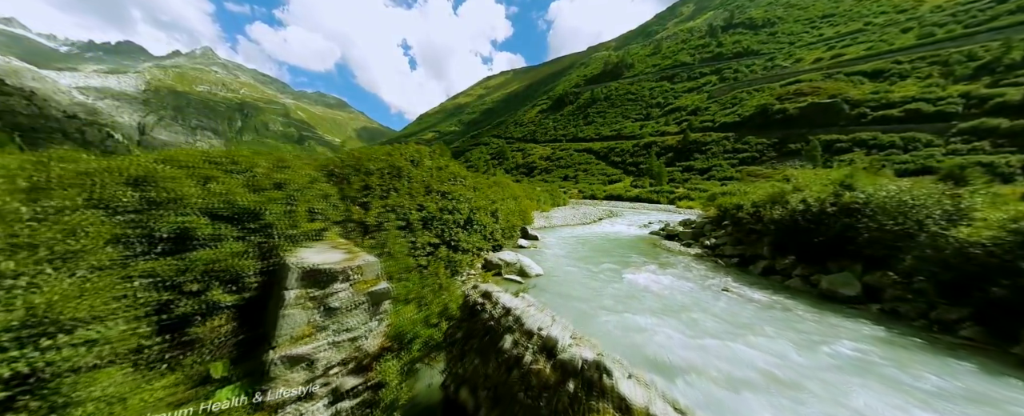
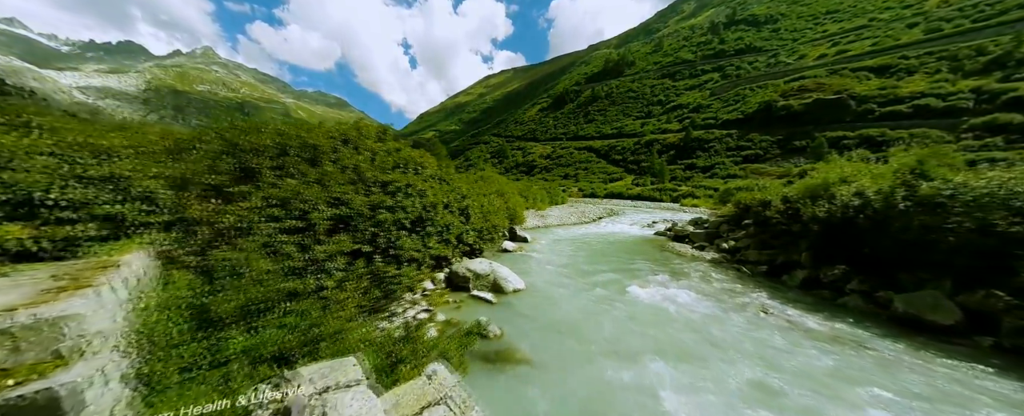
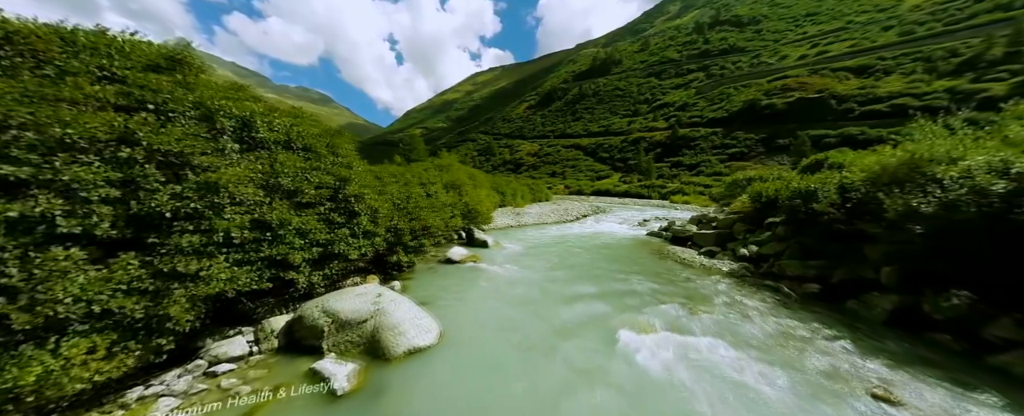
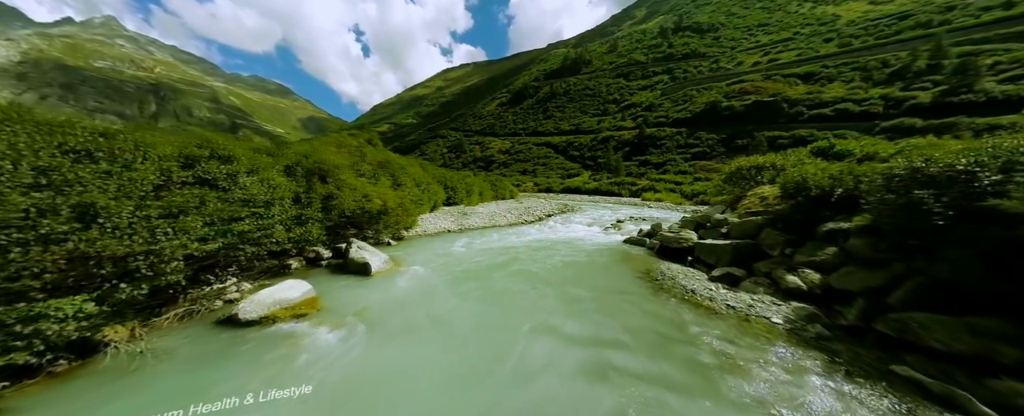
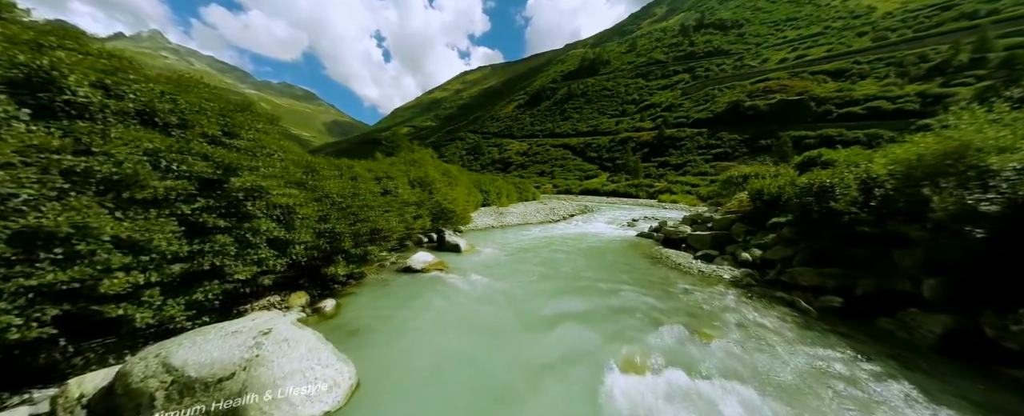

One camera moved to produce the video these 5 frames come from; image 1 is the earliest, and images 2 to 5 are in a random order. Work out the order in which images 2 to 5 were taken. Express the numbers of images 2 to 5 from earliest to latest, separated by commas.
2, 3, 5, 4
